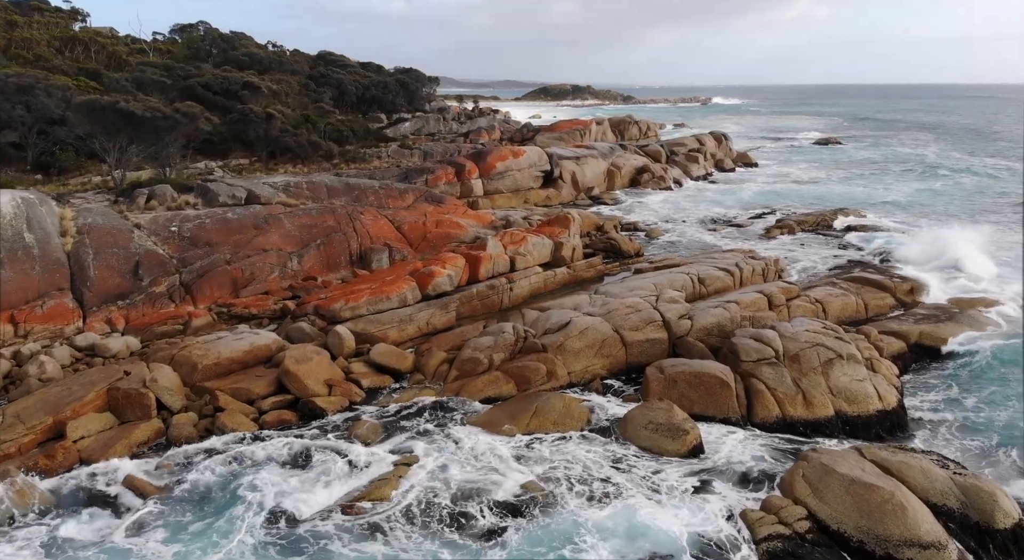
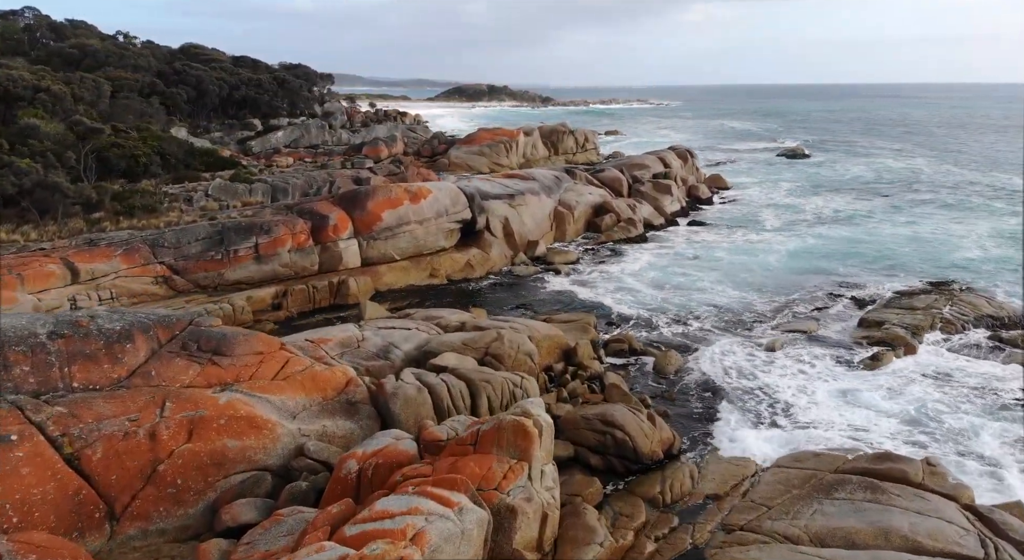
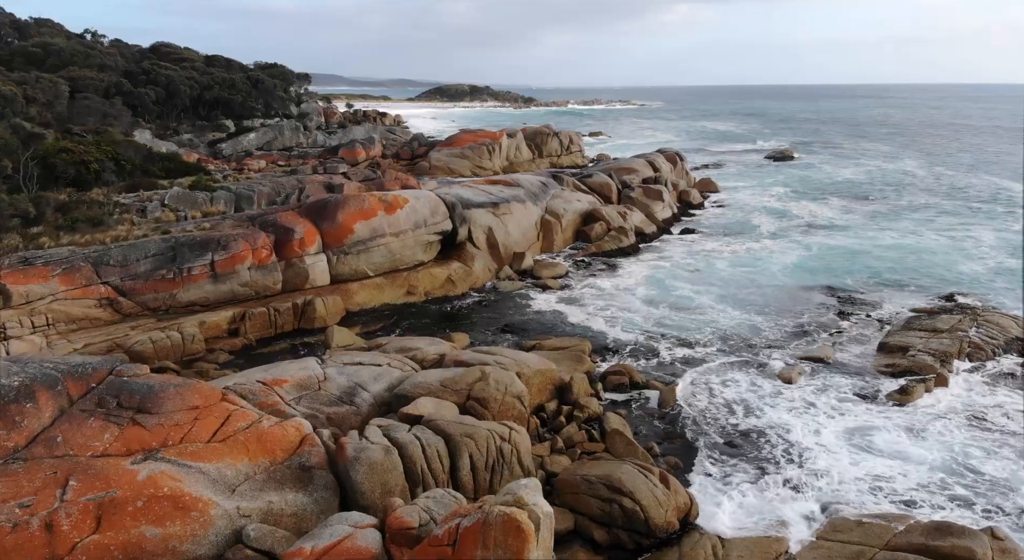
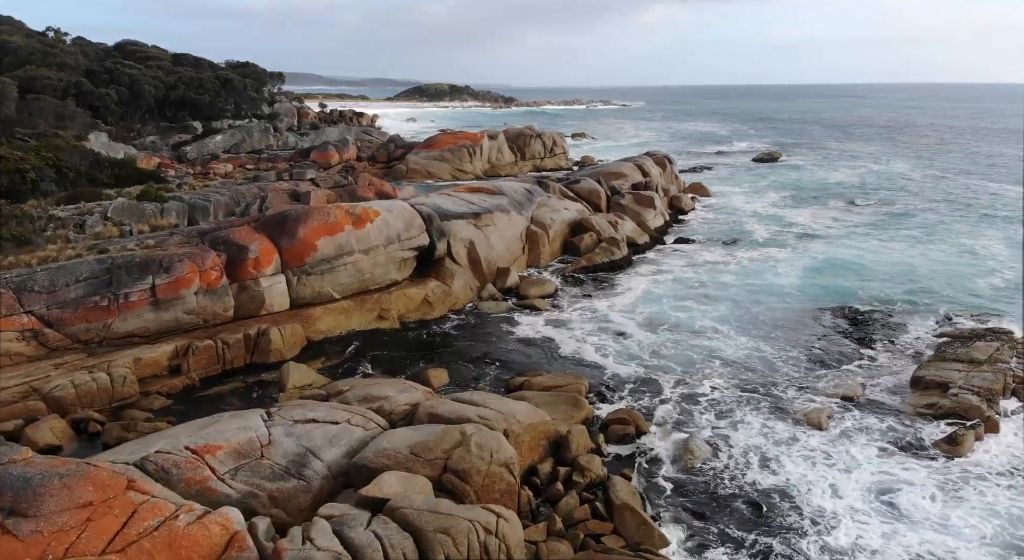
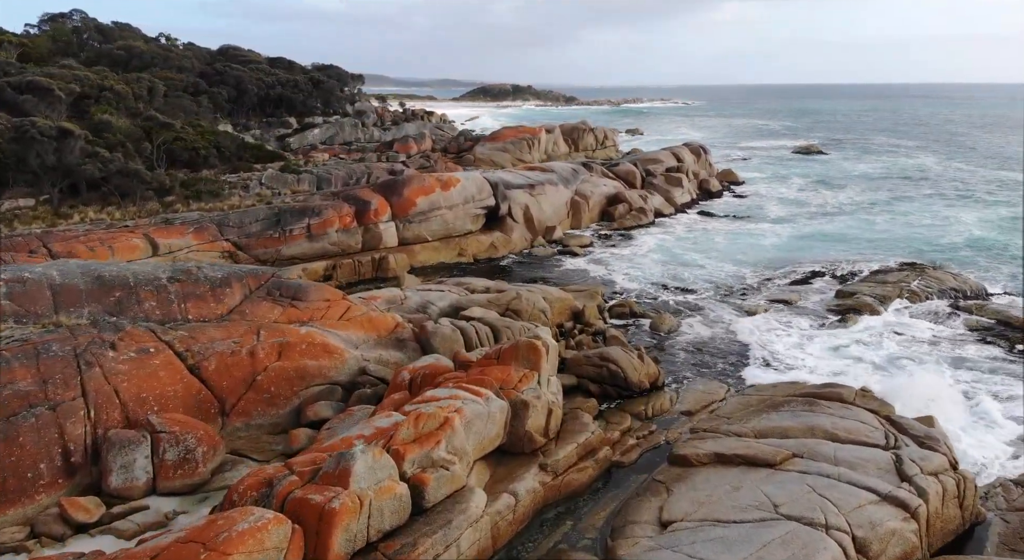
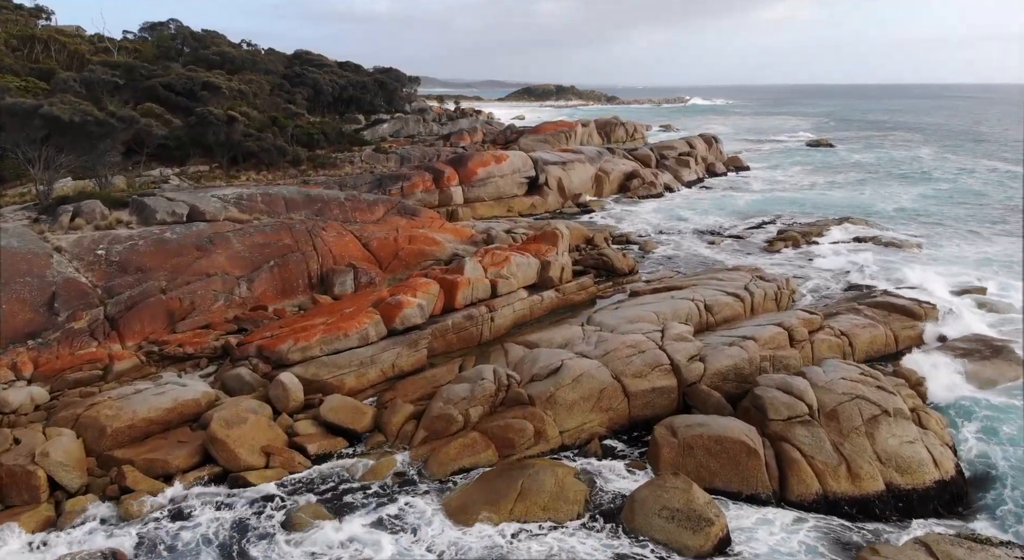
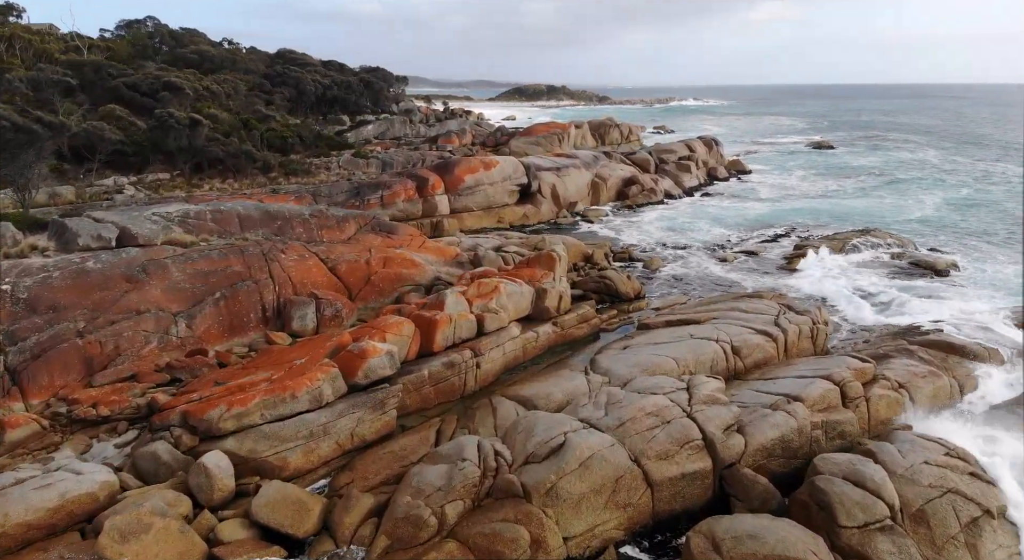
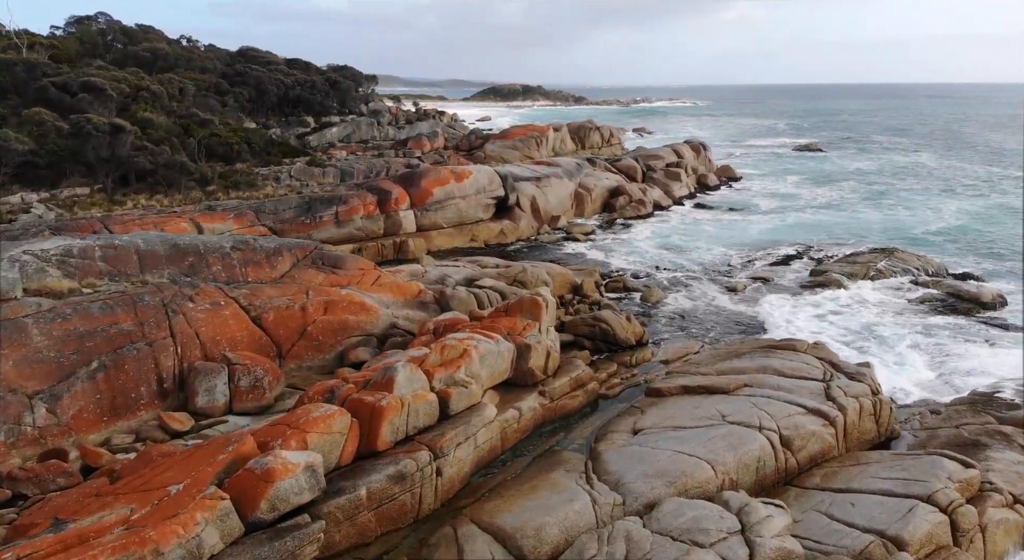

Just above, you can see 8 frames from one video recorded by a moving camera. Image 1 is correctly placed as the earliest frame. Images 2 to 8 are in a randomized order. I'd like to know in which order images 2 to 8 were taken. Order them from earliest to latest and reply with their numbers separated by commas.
6, 7, 8, 5, 2, 3, 4
